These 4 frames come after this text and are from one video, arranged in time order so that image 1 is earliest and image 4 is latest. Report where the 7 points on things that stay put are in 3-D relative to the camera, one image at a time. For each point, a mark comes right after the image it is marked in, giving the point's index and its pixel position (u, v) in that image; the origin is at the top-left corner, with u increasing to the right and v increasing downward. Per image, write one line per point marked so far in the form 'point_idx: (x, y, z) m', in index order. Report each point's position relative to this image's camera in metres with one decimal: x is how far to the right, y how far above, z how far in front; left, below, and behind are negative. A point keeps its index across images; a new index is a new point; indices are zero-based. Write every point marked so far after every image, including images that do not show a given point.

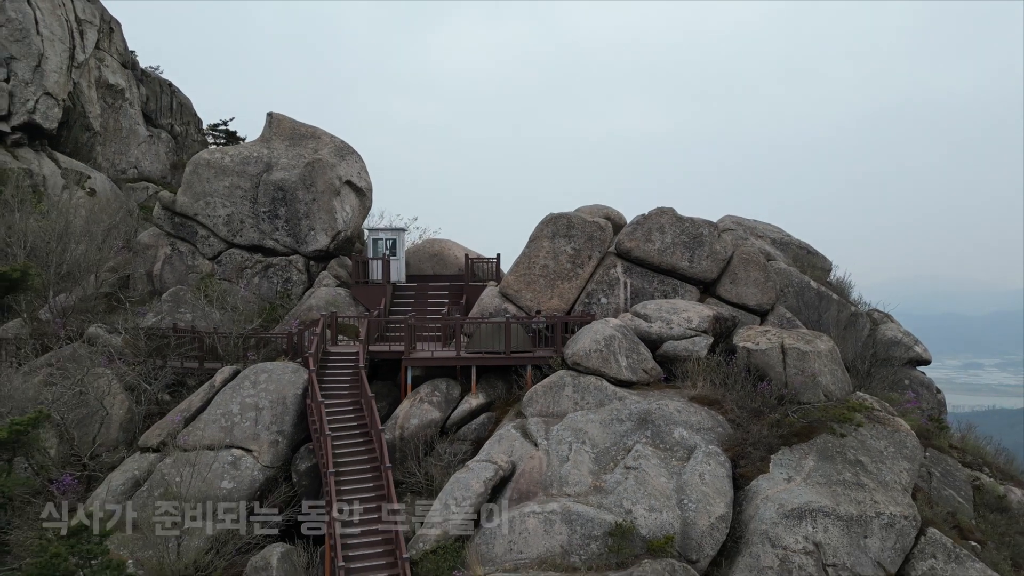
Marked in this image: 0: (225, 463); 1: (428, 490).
0: (-5.6, -3.4, +11.7) m
1: (-1.7, -4.1, +12.1) m
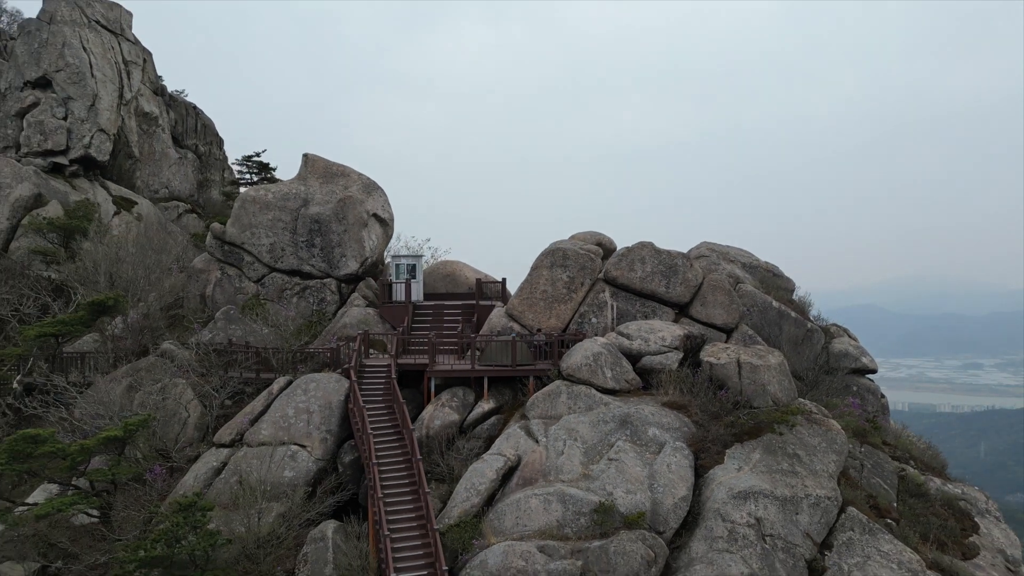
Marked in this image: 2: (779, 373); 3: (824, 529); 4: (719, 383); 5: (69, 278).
0: (-5.5, -4.0, +14.5) m
1: (-1.5, -4.7, +14.8) m
2: (+7.0, -2.3, +15.6) m
3: (+6.8, -5.2, +12.8) m
4: (+5.4, -2.5, +15.7) m
5: (-14.5, +0.2, +19.9) m
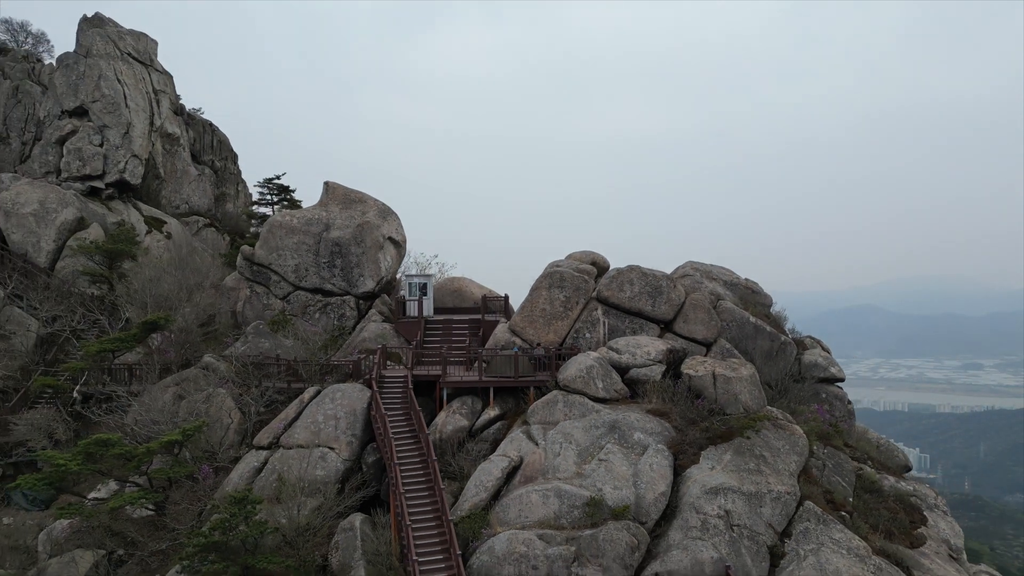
0: (-5.4, -4.7, +16.6) m
1: (-1.5, -5.4, +16.9) m
2: (+7.0, -2.9, +17.7) m
3: (+6.9, -5.8, +14.9) m
4: (+5.5, -3.1, +17.8) m
5: (-14.4, -0.5, +22.0) m
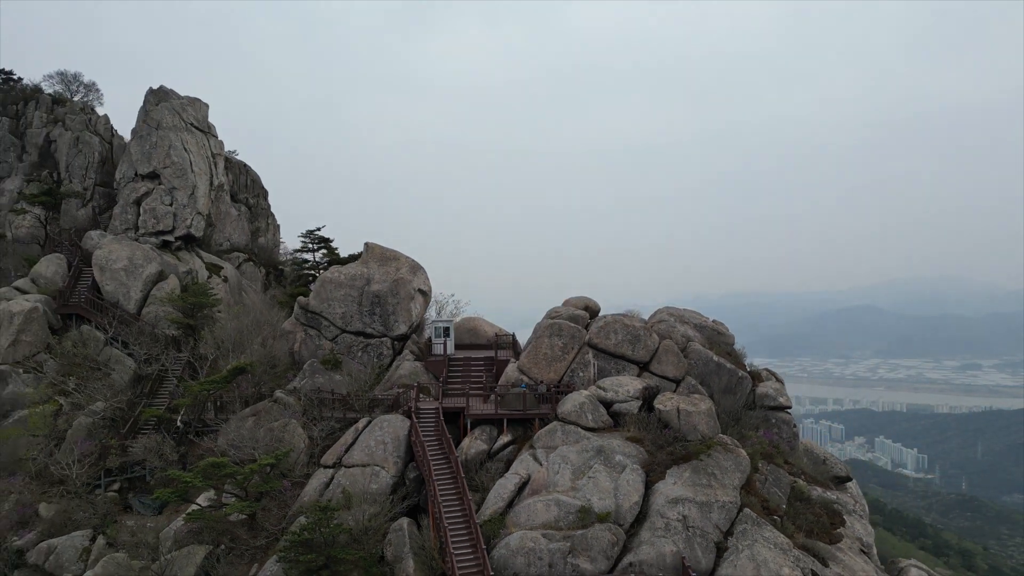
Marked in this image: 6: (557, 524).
0: (-5.1, -6.7, +21.5) m
1: (-1.1, -7.4, +21.8) m
2: (+7.4, -4.9, +22.6) m
3: (+7.2, -7.8, +19.8) m
4: (+5.9, -5.2, +22.7) m
5: (-14.1, -2.5, +26.9) m
6: (+1.5, -7.7, +19.5) m
